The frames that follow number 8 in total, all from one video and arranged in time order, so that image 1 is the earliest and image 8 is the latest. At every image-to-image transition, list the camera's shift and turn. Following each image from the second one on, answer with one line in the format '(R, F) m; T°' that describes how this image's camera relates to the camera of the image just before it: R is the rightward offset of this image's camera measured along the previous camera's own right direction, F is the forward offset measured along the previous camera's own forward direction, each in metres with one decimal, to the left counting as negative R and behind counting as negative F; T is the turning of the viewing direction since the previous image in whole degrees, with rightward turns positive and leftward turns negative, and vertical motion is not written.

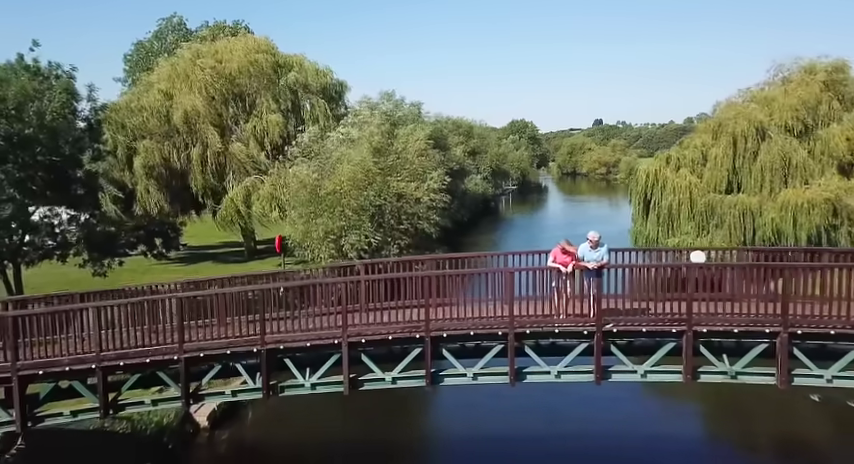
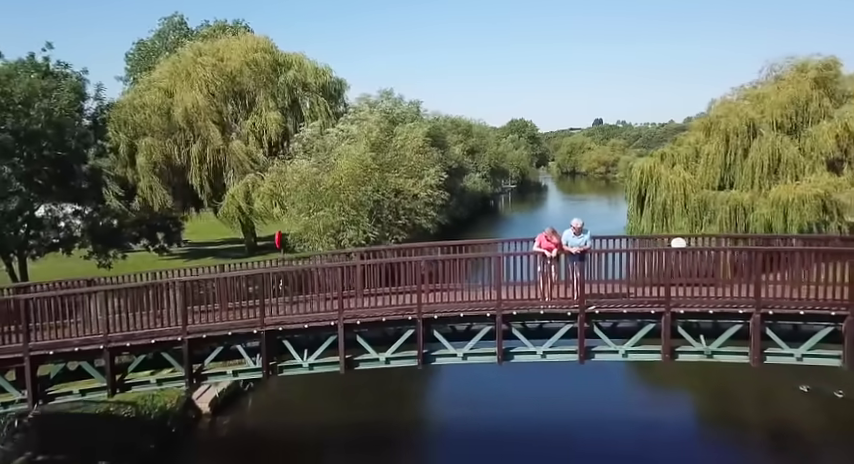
(+0.1, -0.5) m; 0°
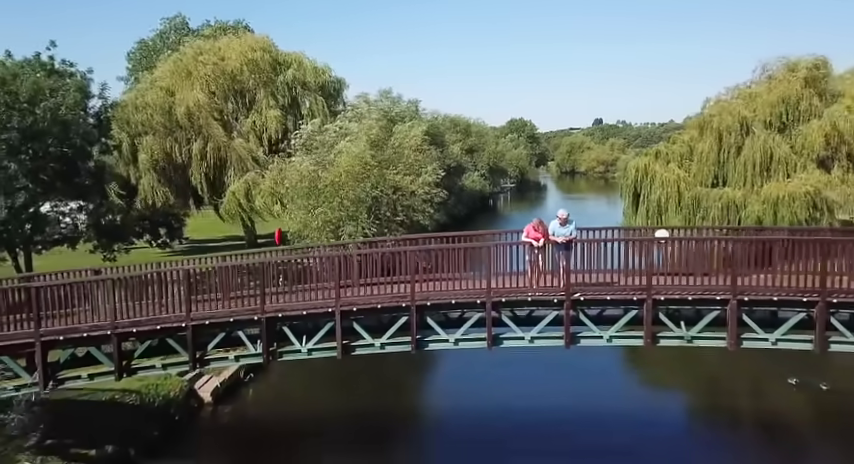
(+0.1, -0.5) m; 0°
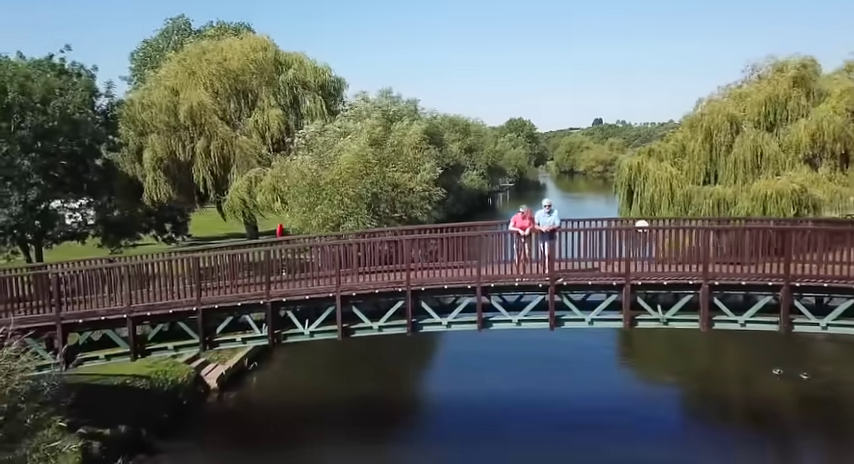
(+0.1, -0.8) m; 0°
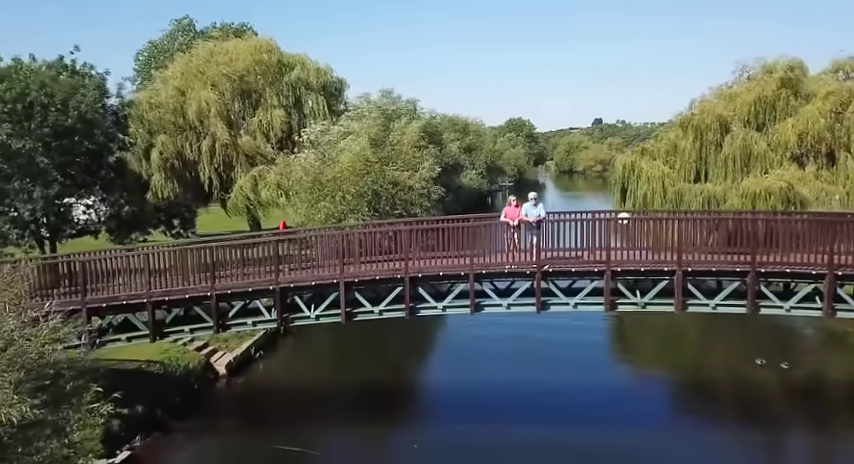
(+0.1, -1.0) m; 0°
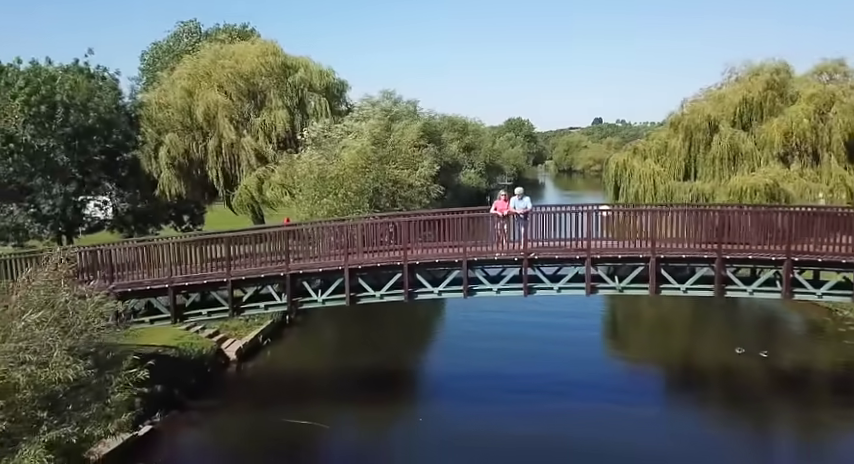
(+0.1, -1.2) m; 0°
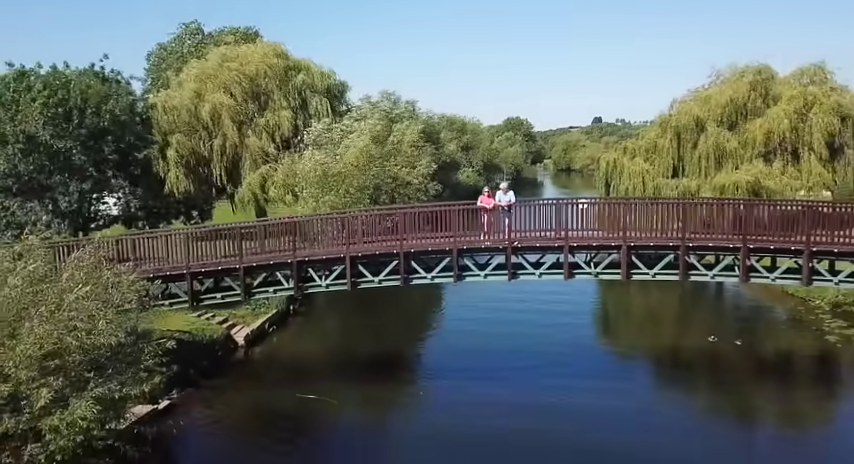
(+0.1, -1.4) m; 0°
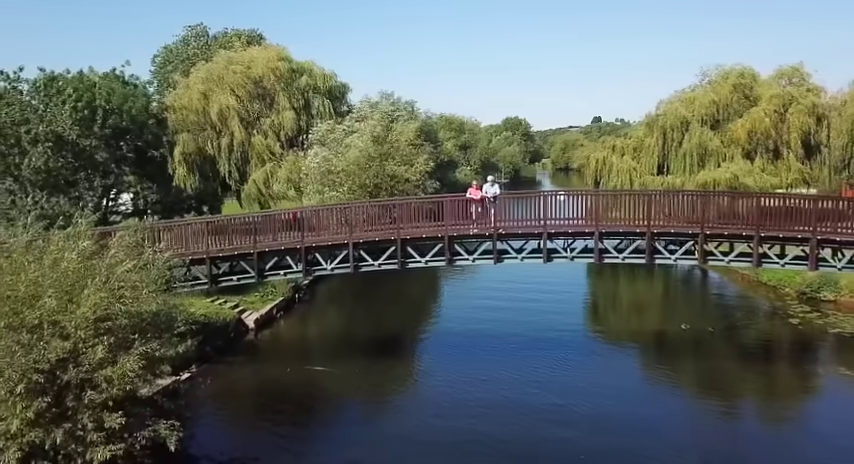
(+0.1, -1.8) m; 0°
